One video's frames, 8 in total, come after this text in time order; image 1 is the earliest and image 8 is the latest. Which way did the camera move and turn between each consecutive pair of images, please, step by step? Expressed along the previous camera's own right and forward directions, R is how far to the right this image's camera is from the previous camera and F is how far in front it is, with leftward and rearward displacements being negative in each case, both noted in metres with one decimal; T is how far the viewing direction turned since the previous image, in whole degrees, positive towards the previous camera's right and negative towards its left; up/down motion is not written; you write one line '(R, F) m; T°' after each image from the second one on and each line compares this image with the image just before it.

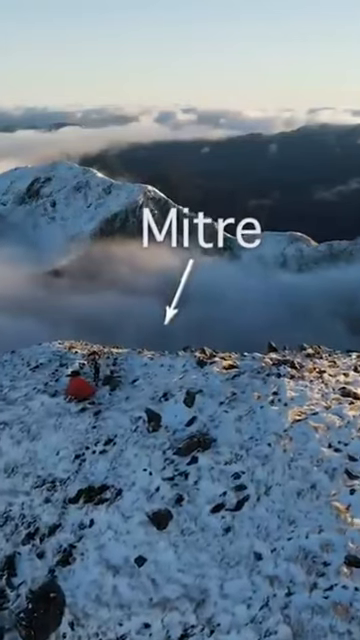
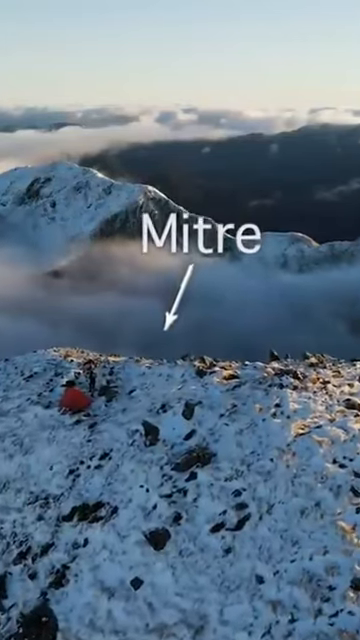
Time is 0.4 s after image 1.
(+0.1, +1.0) m; 0°
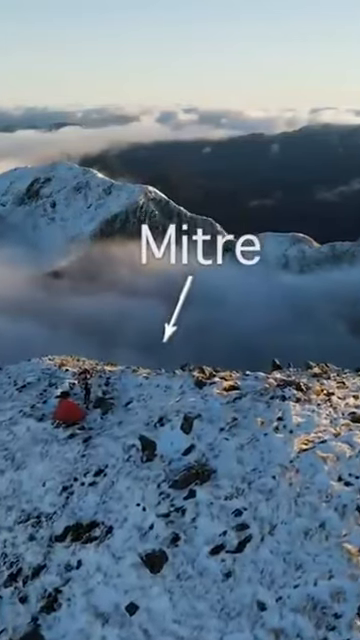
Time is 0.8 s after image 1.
(+0.1, +1.1) m; 0°
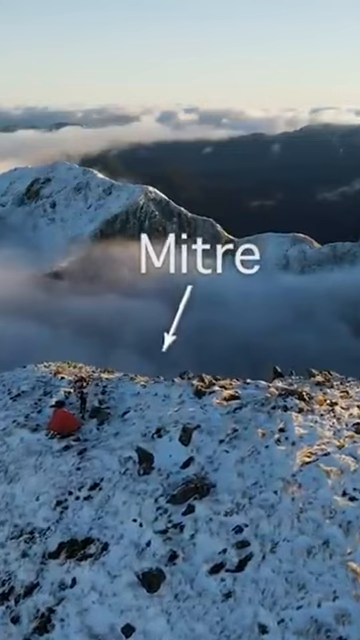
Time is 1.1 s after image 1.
(+0.1, +0.8) m; 0°
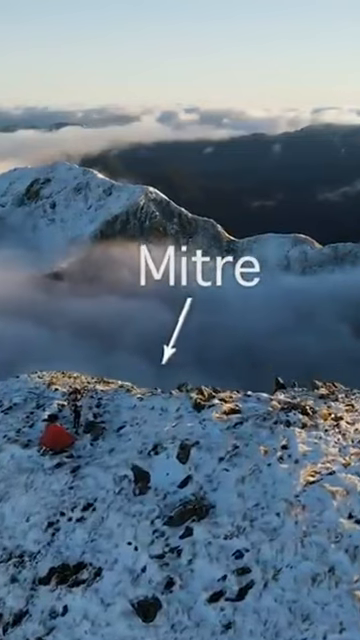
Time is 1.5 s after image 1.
(+0.1, +1.2) m; 0°
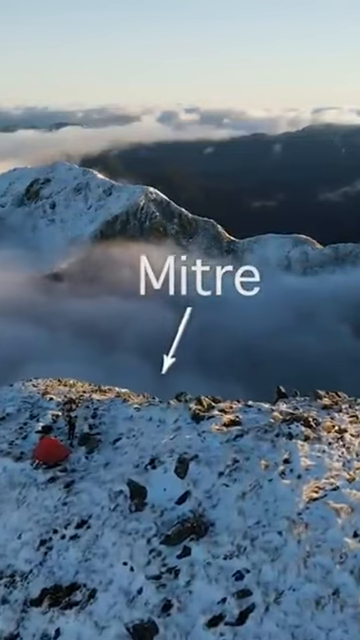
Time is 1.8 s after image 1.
(+0.1, +0.9) m; 0°
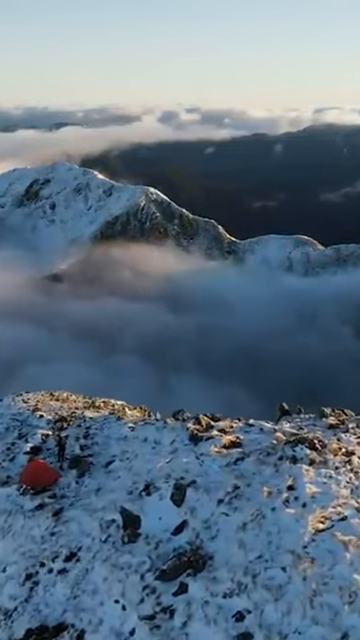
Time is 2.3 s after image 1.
(+0.1, +1.5) m; 0°
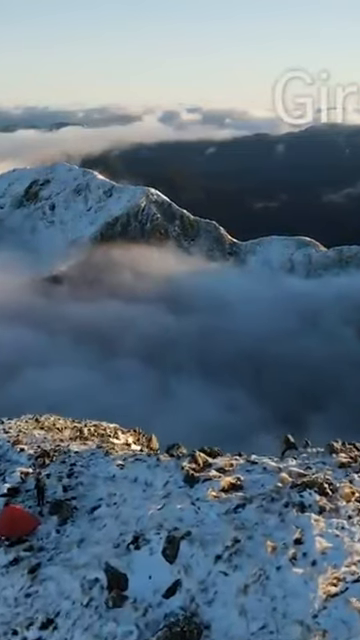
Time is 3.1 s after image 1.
(+0.2, +2.5) m; 0°
